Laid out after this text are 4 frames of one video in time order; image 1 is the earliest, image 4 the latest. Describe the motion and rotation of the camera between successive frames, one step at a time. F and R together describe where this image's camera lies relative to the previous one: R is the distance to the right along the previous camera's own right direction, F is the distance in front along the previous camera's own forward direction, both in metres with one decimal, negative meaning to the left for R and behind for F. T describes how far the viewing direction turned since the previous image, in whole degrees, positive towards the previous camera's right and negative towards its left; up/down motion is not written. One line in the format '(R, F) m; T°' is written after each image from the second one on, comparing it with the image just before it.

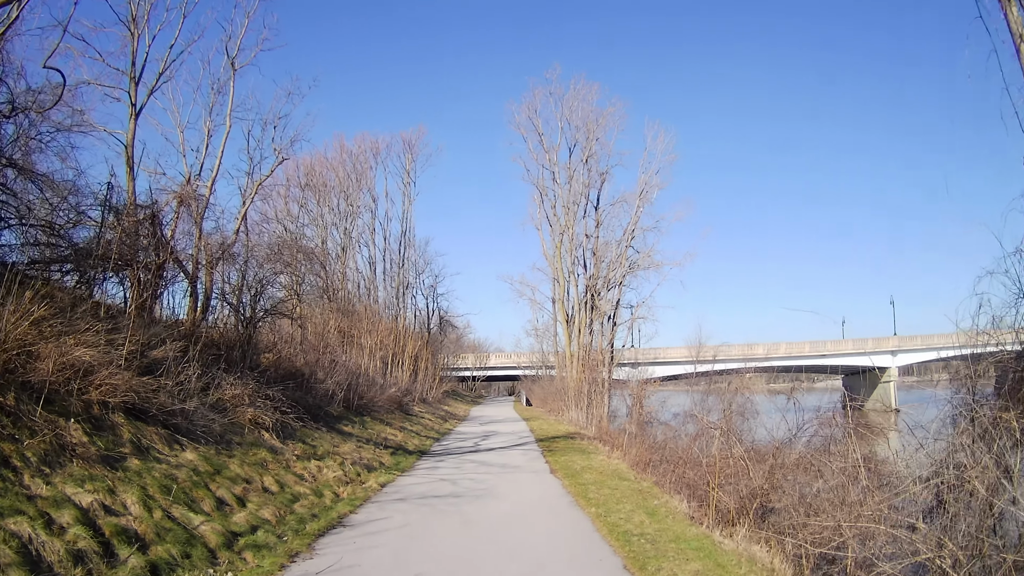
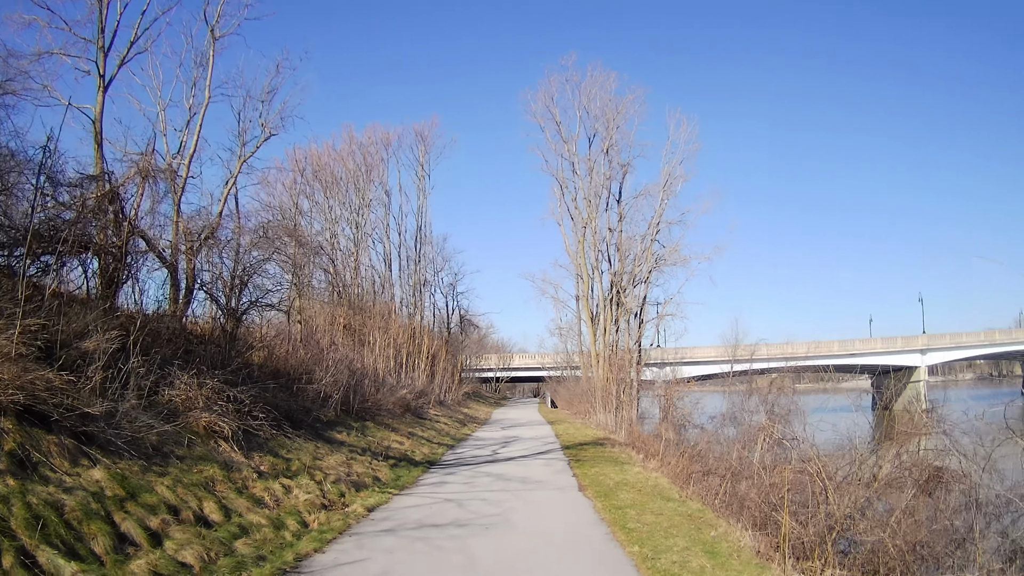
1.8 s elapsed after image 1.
(+0.1, +2.0) m; -2°
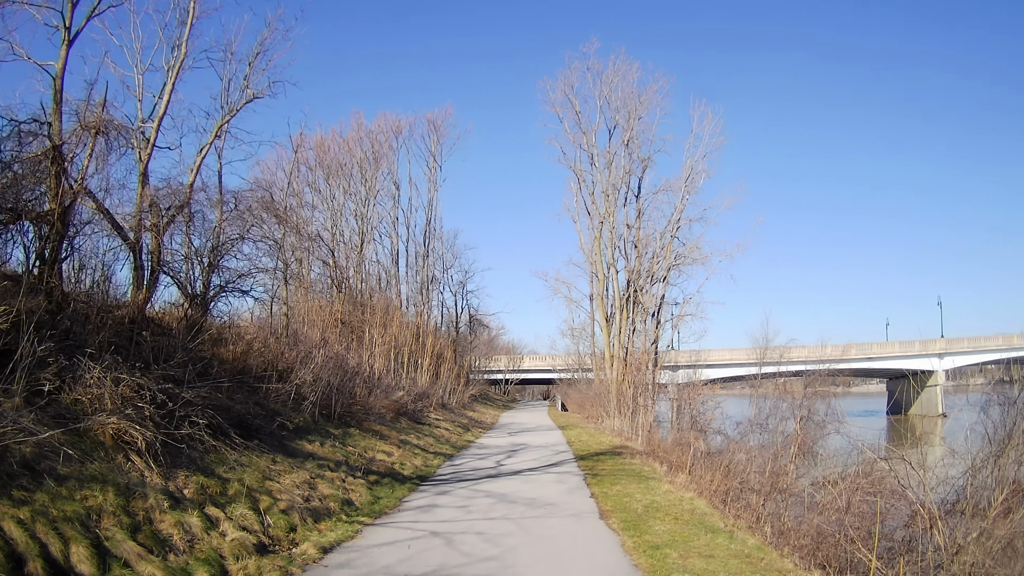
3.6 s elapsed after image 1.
(+0.1, +2.0) m; -1°
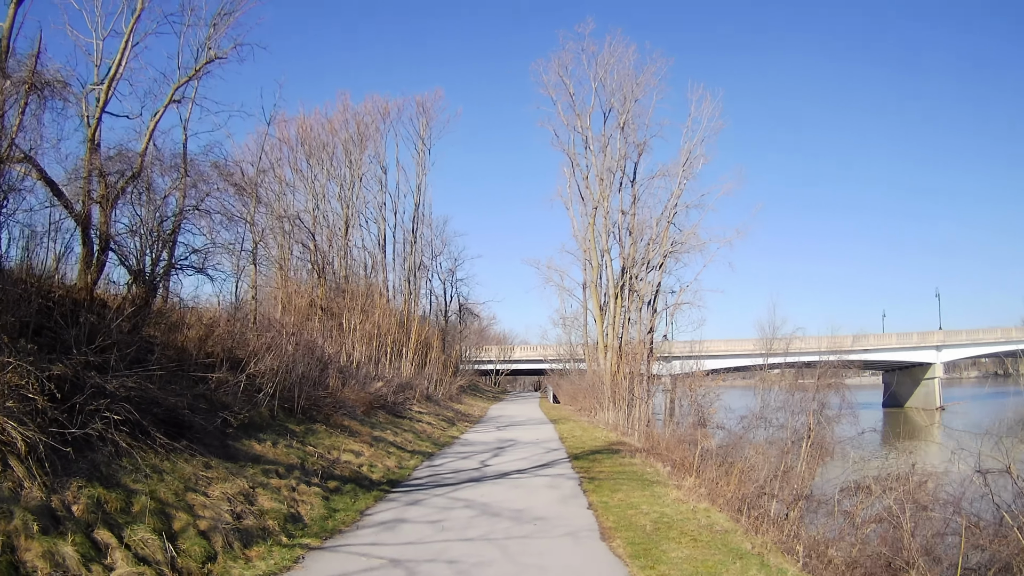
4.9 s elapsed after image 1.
(+0.1, +1.5) m; +1°
